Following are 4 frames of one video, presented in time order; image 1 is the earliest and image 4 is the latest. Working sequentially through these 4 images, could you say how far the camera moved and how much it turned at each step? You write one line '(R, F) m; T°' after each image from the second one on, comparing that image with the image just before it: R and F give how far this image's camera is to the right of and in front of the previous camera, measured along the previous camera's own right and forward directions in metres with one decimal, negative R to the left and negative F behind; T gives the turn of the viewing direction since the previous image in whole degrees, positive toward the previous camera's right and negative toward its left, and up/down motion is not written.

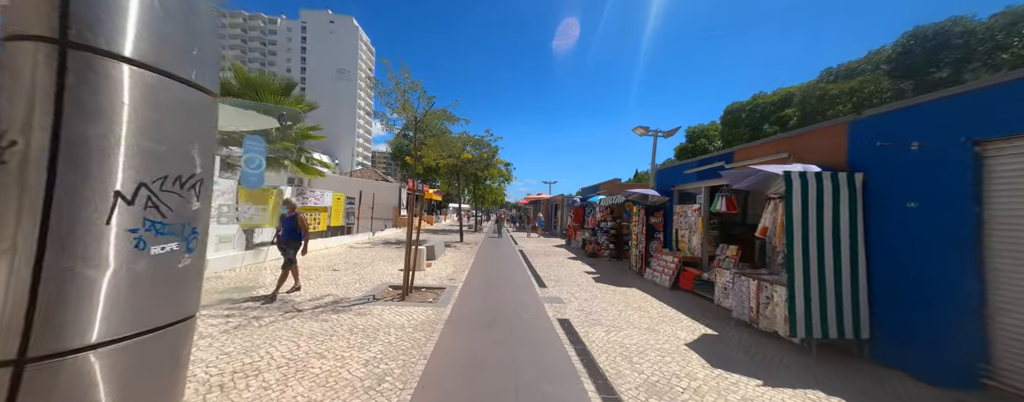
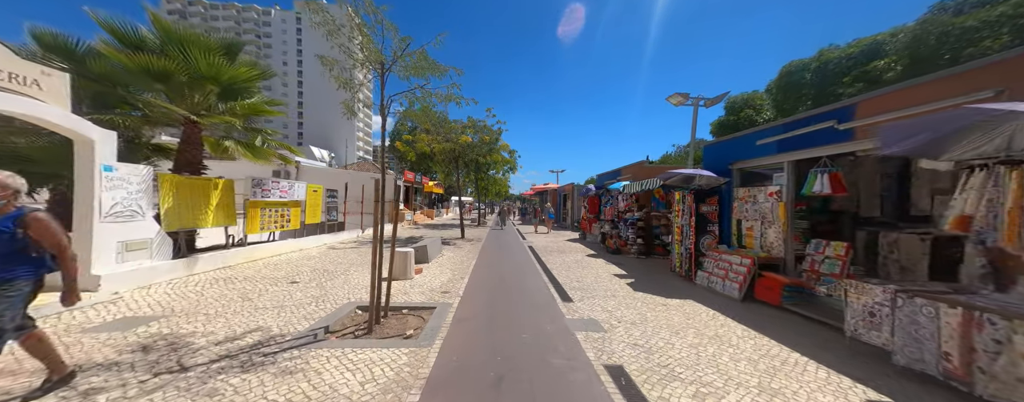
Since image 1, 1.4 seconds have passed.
(-0.2, +1.9) m; -1°
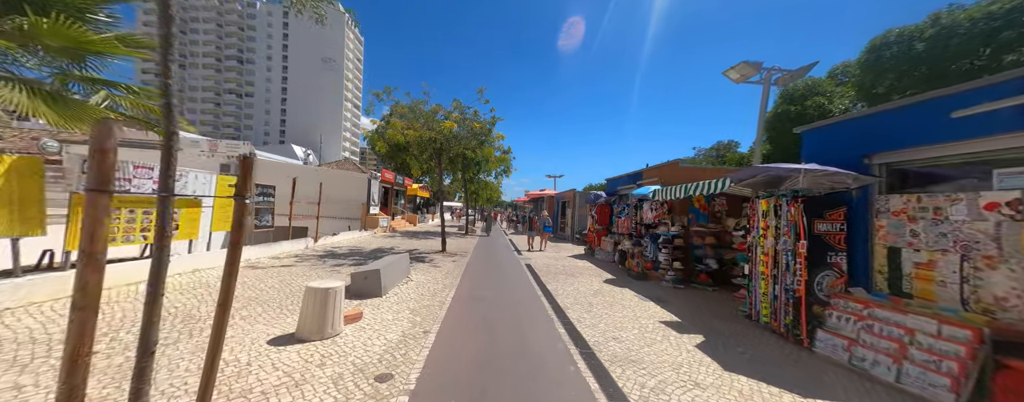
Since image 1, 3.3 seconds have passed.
(-0.1, +2.7) m; +2°
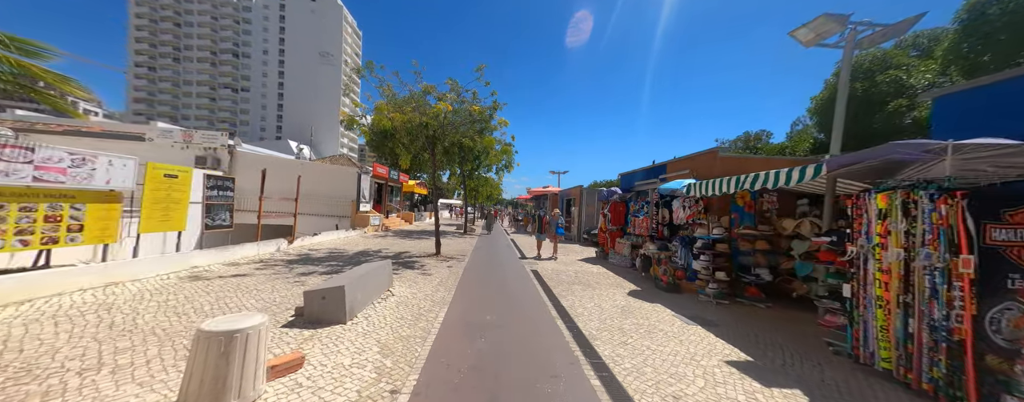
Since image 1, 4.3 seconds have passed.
(-0.1, +1.4) m; 0°
